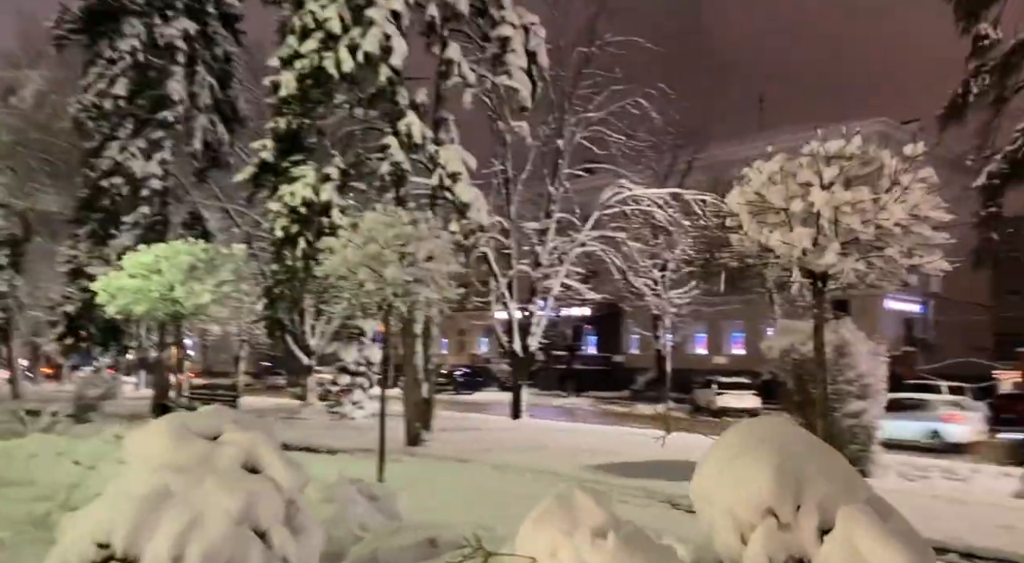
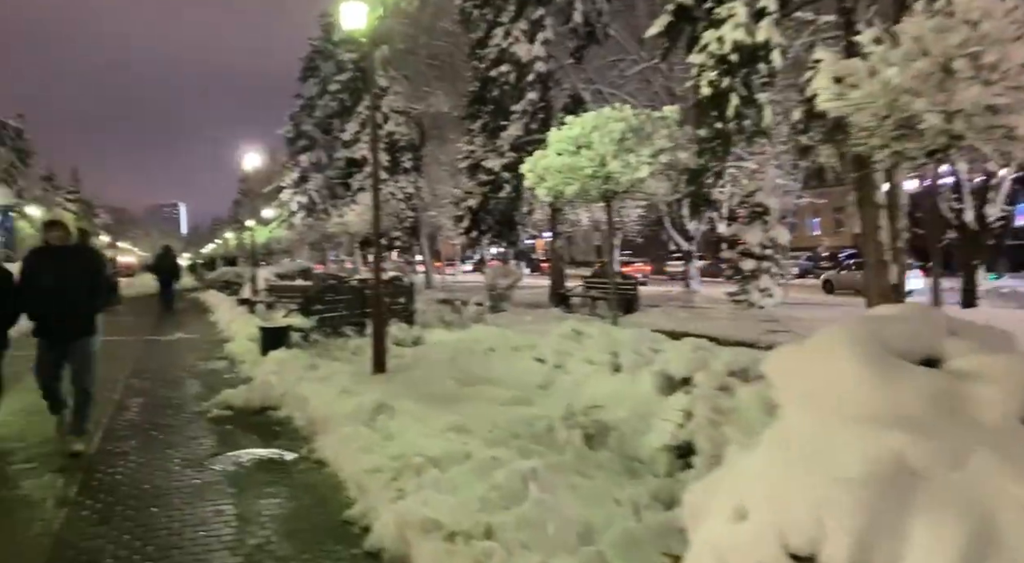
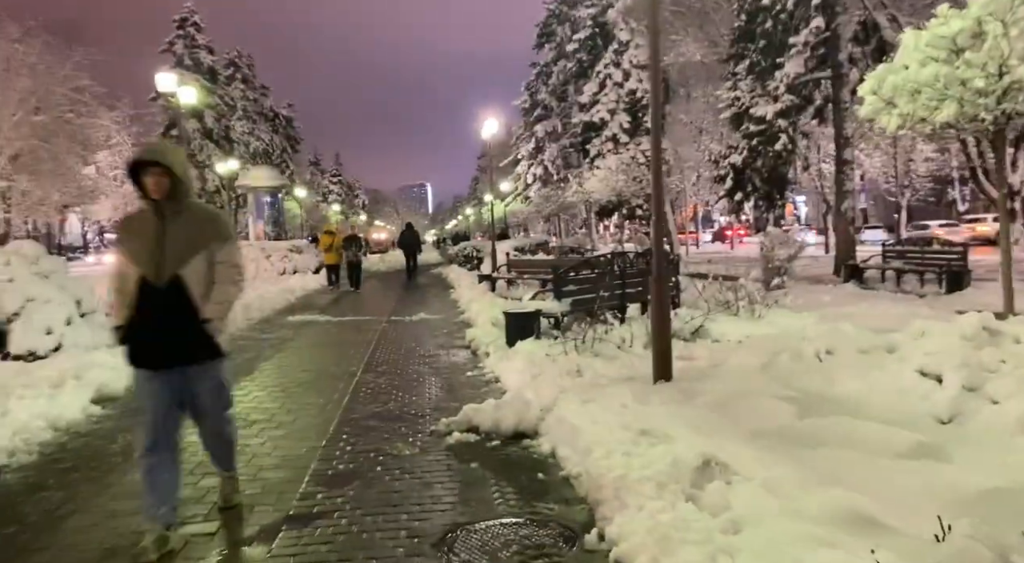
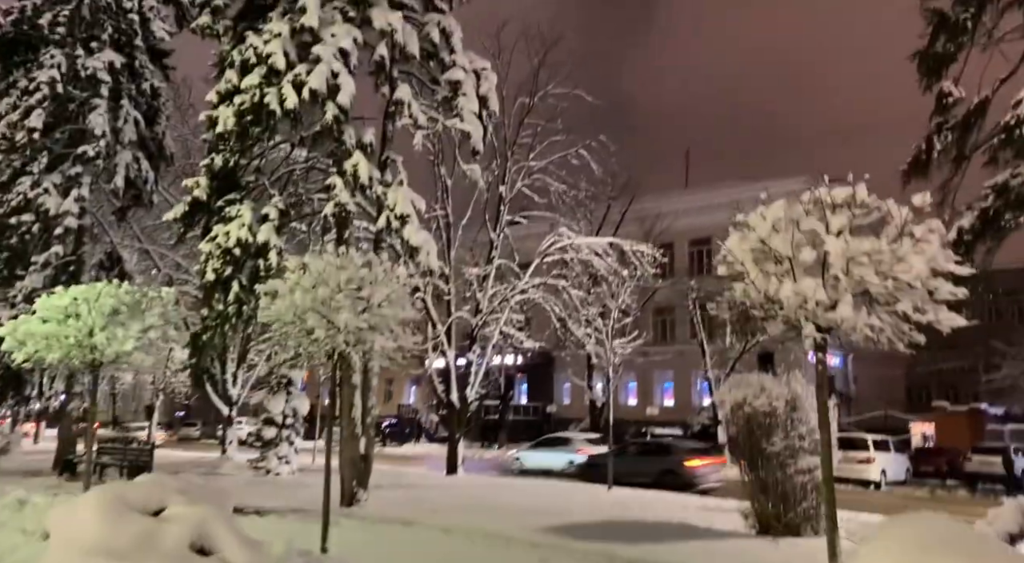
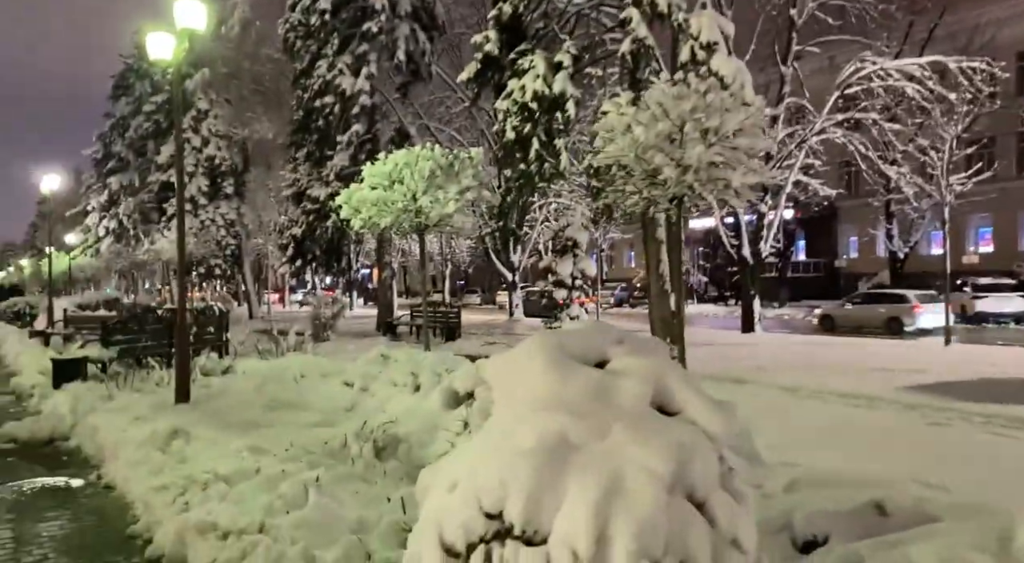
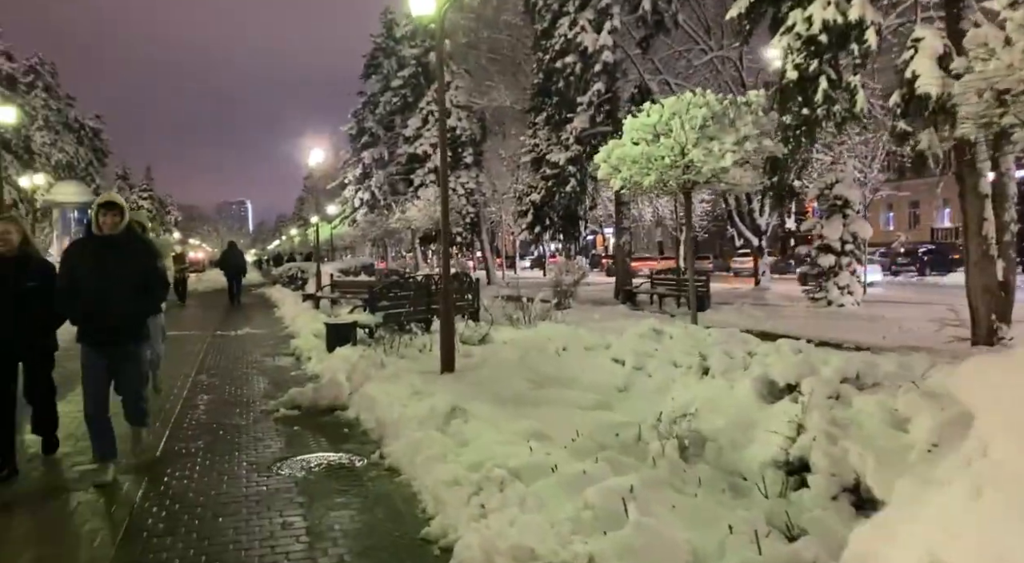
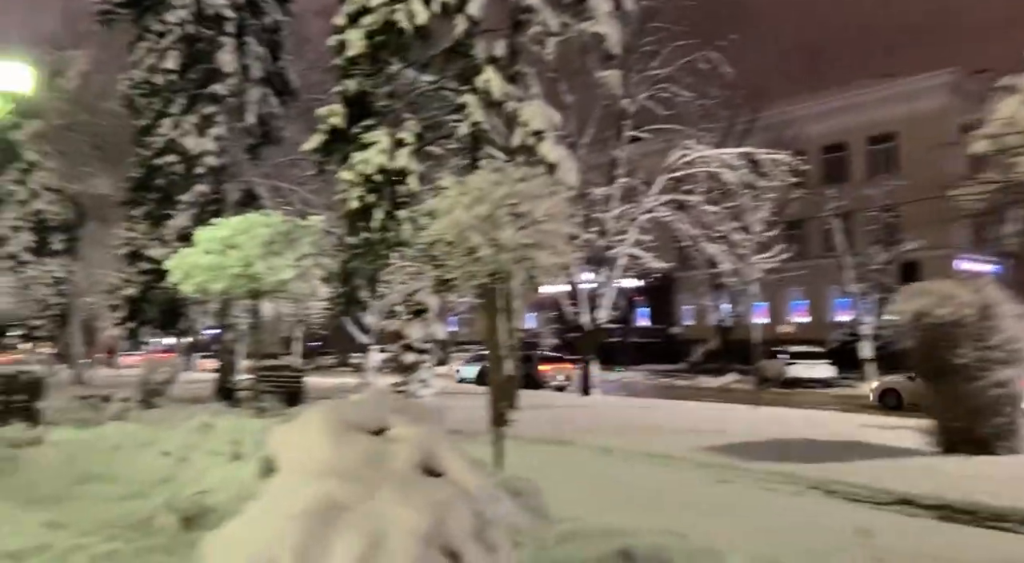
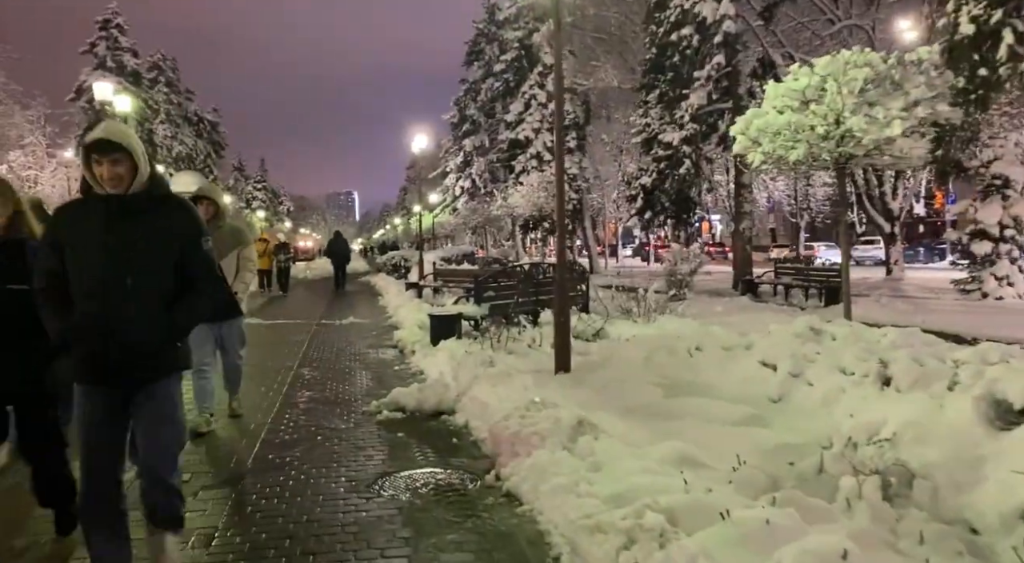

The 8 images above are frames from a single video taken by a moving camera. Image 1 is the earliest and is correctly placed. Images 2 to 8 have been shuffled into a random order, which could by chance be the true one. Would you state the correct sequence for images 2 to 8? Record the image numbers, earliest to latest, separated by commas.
4, 7, 5, 2, 6, 8, 3
